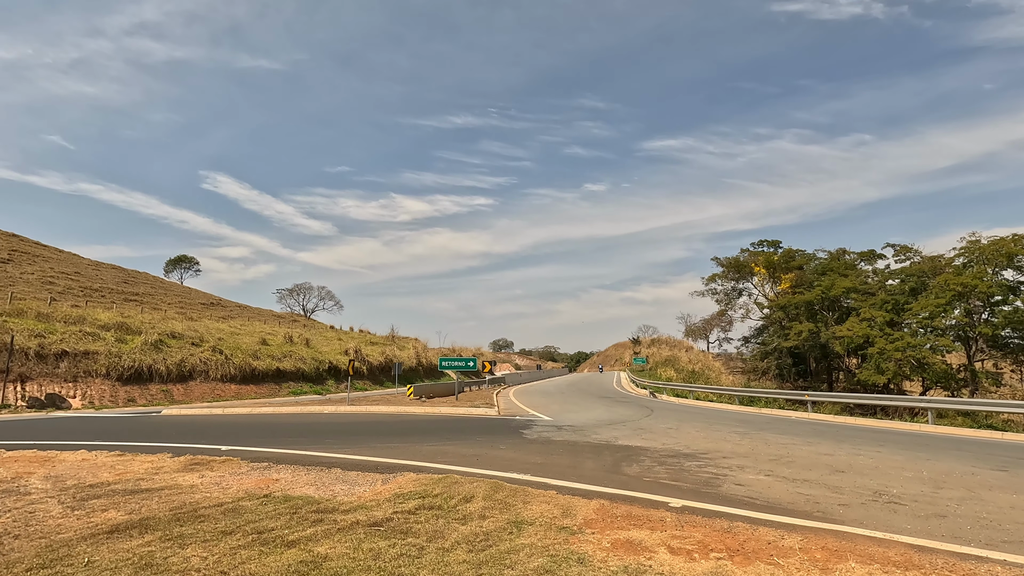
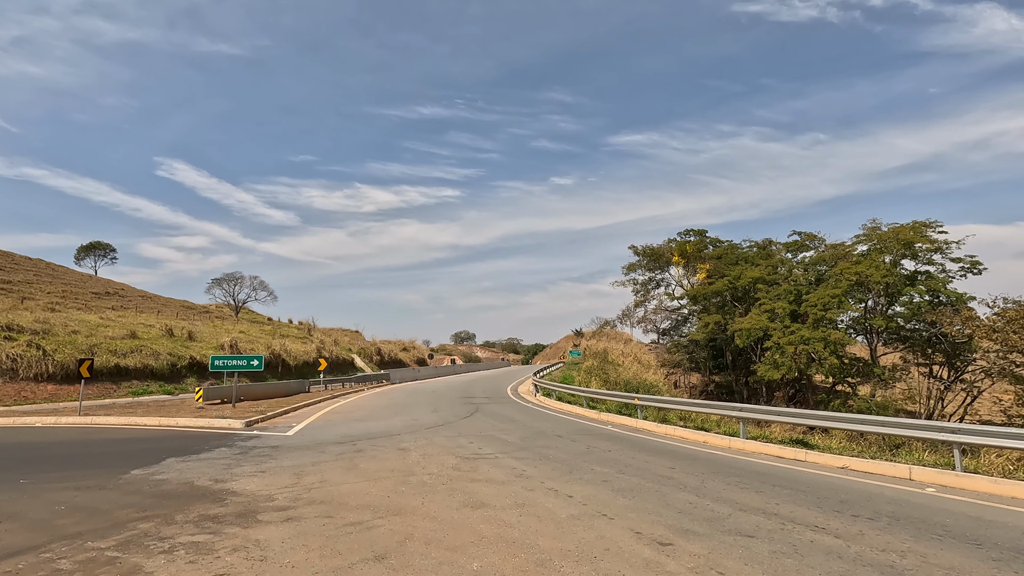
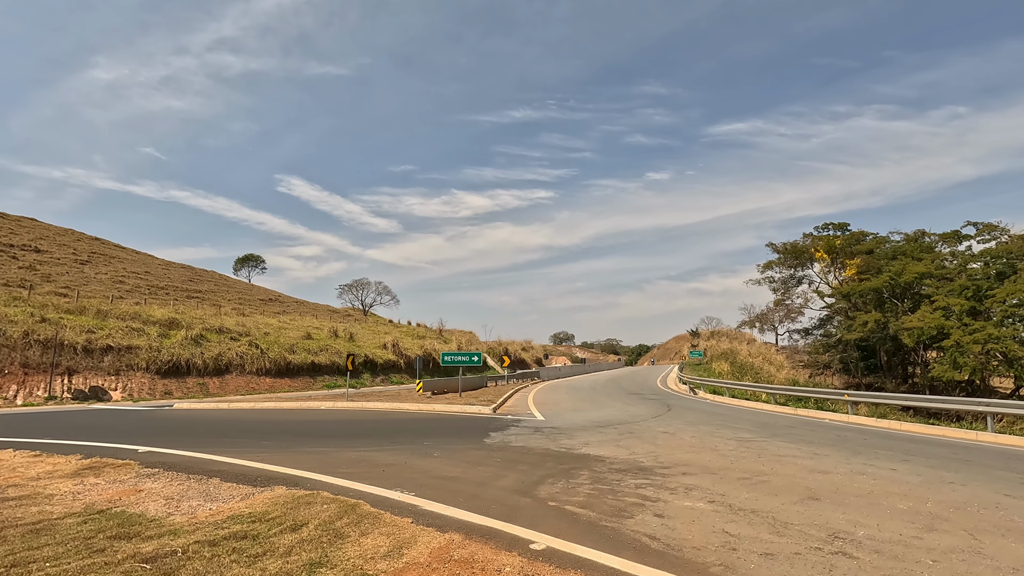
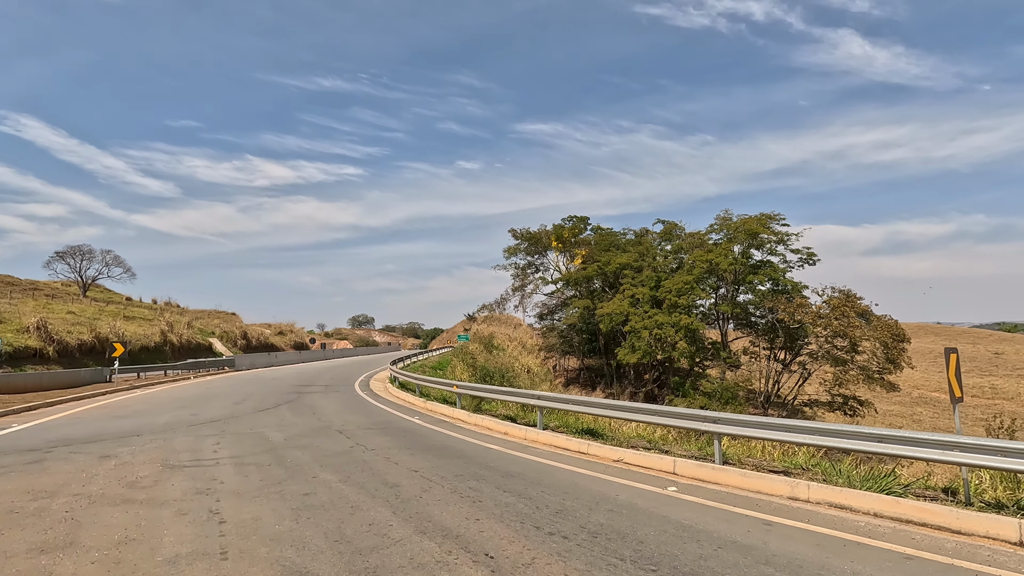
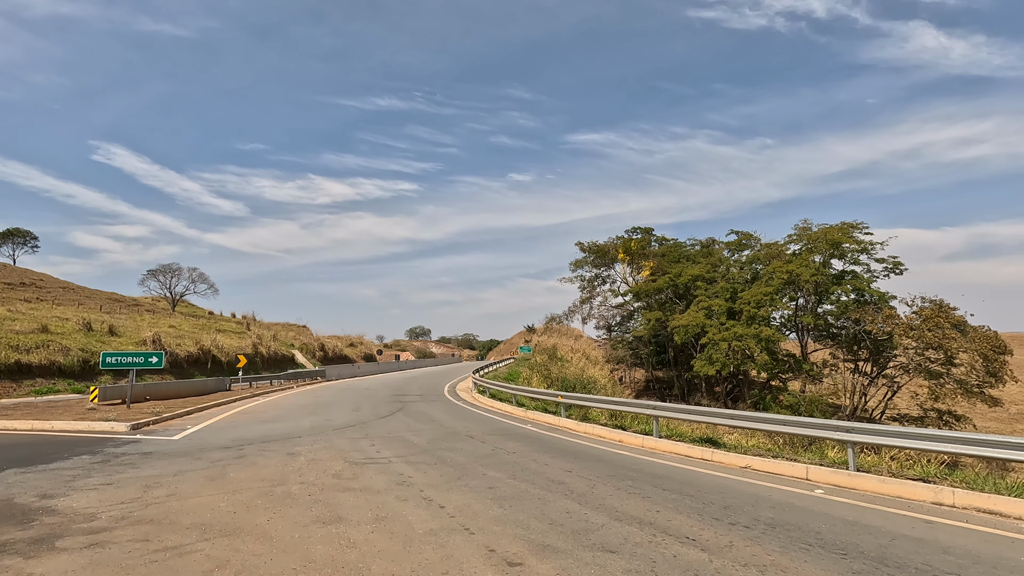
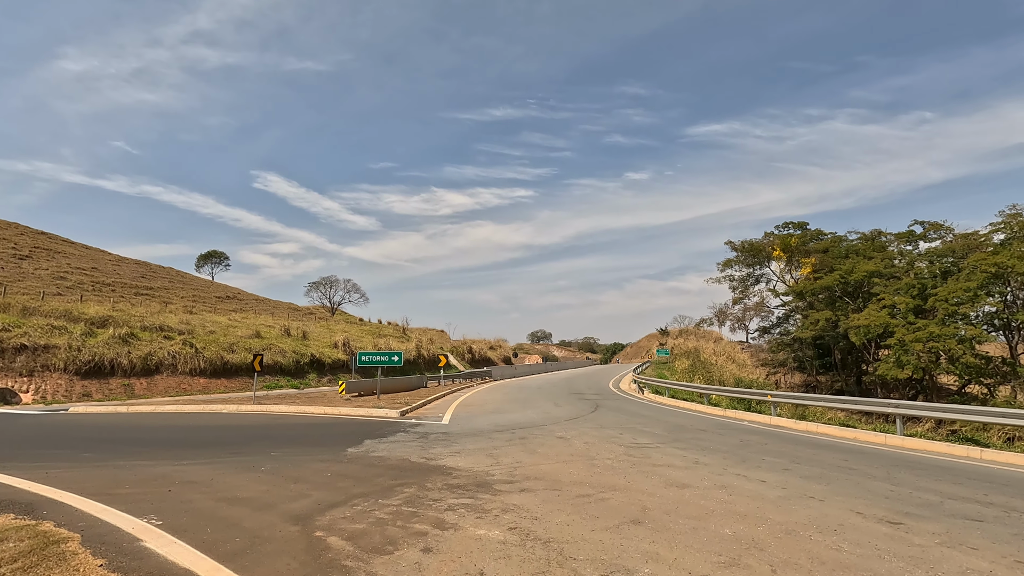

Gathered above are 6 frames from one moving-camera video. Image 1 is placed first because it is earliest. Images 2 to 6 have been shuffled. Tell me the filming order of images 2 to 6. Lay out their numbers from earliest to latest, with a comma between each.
3, 6, 2, 5, 4
